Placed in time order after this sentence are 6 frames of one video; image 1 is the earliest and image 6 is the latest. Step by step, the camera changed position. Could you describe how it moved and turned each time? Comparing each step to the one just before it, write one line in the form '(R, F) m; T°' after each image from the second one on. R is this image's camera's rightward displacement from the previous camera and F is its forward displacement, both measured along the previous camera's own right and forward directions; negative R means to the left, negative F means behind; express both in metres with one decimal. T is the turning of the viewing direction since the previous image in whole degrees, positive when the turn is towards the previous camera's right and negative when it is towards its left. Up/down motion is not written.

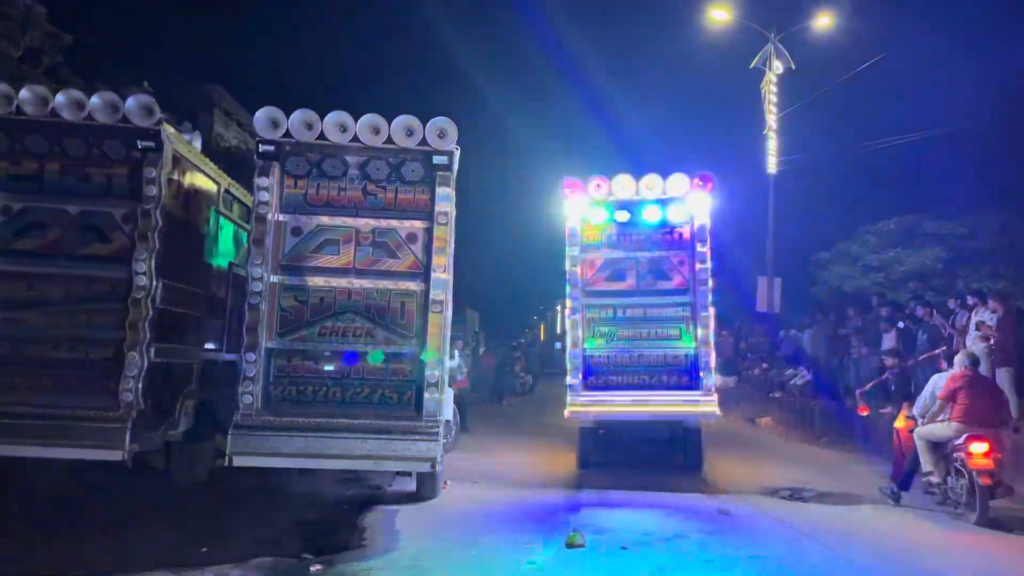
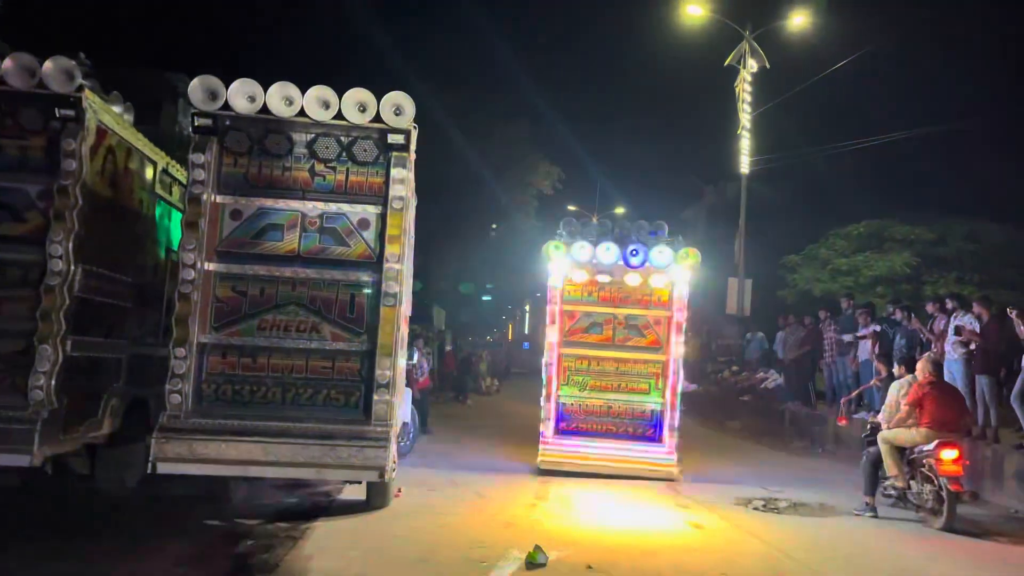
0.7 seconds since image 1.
(+0.1, +0.6) m; +2°
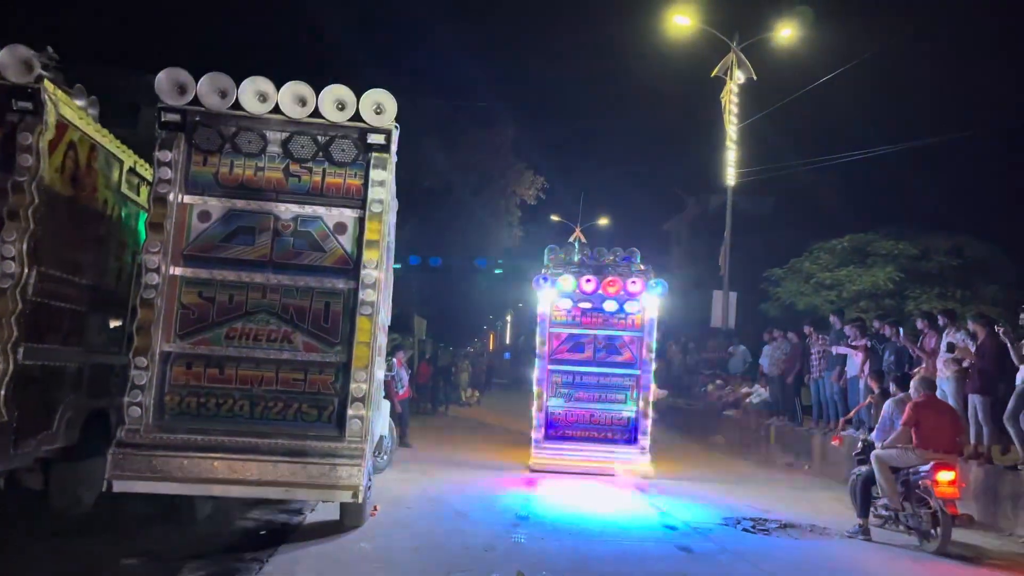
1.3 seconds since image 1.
(0.0, +0.3) m; +1°
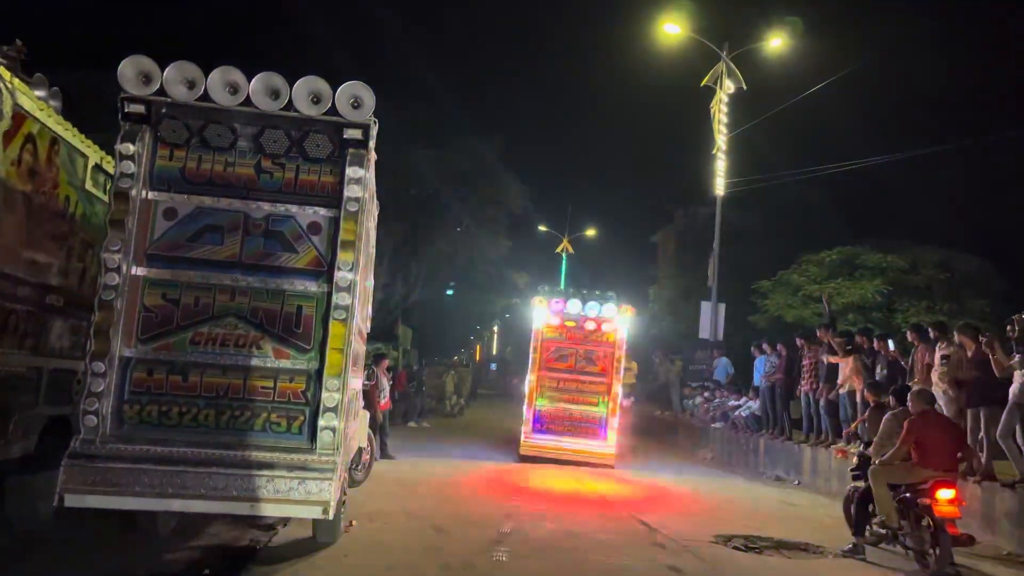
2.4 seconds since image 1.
(0.0, +0.3) m; +1°
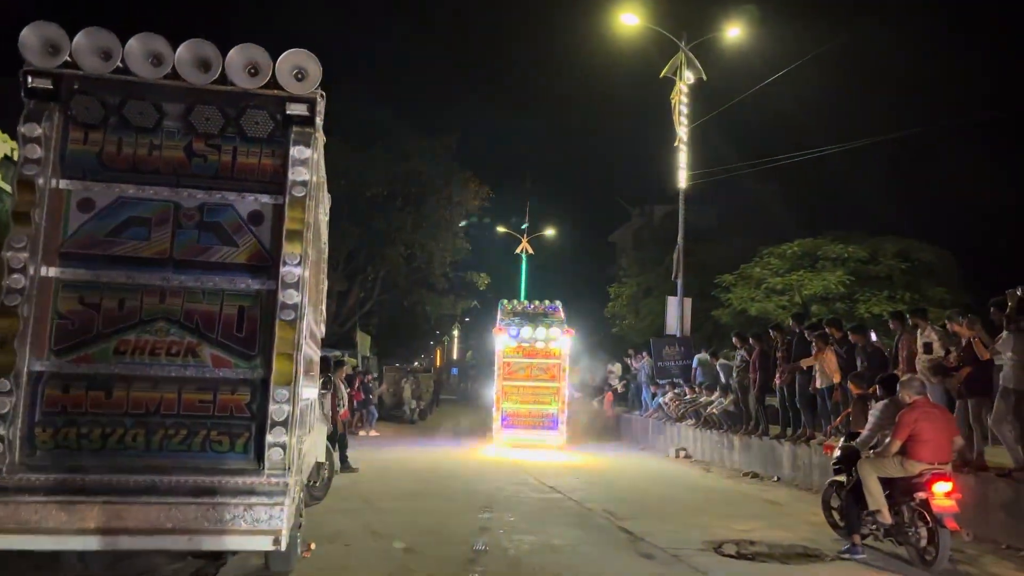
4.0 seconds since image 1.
(-0.1, +0.7) m; +3°
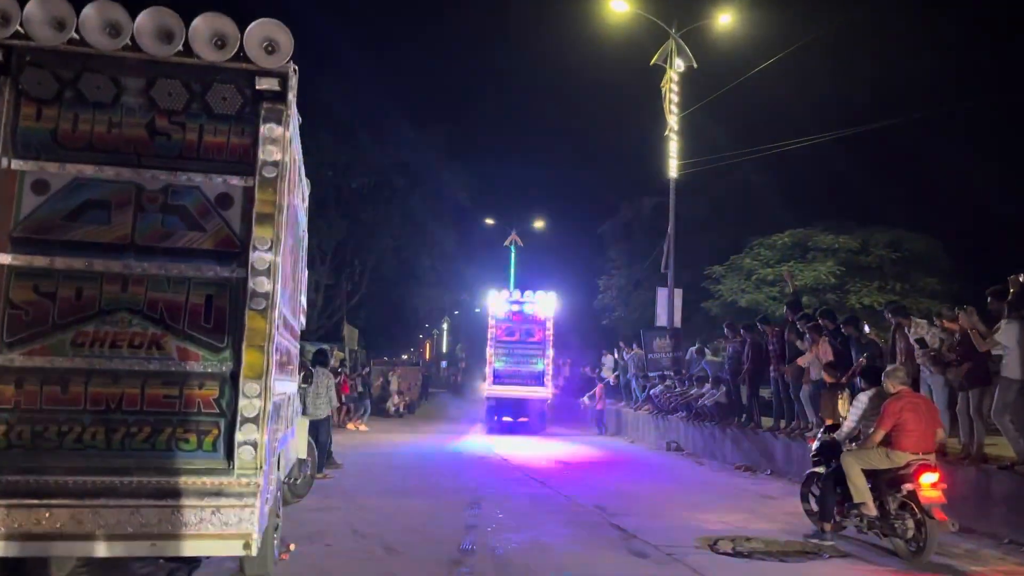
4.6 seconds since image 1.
(0.0, +0.3) m; +1°
